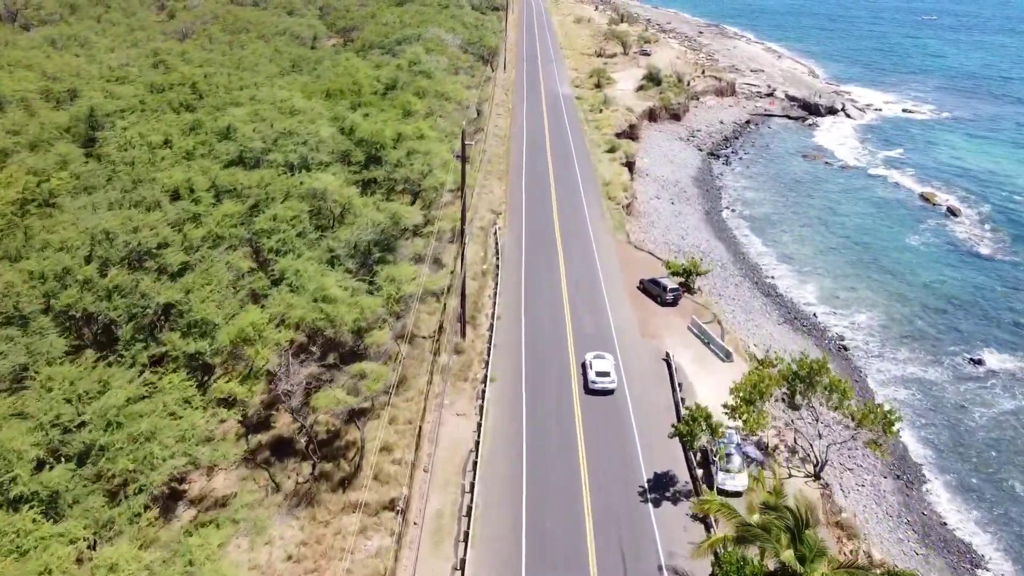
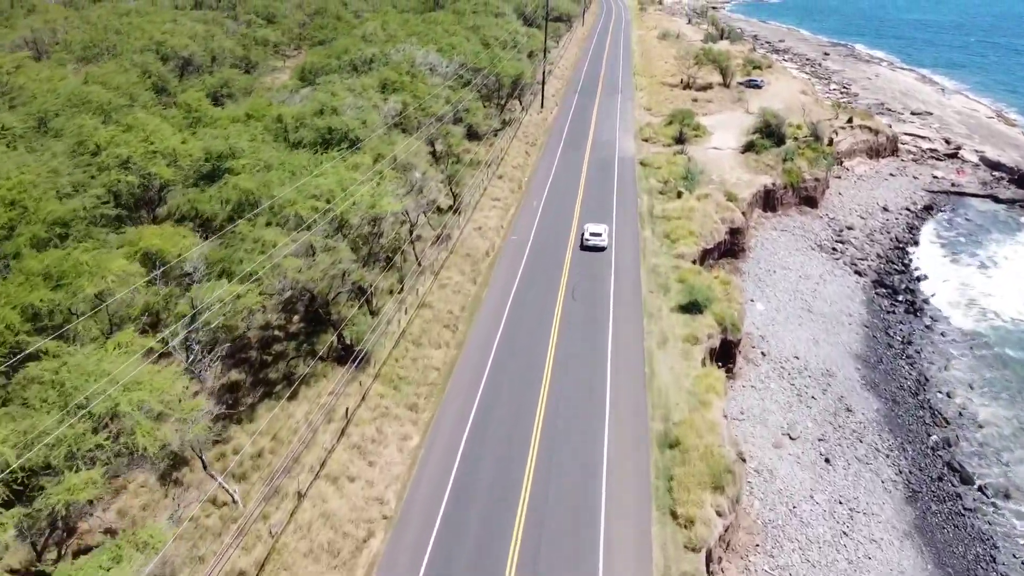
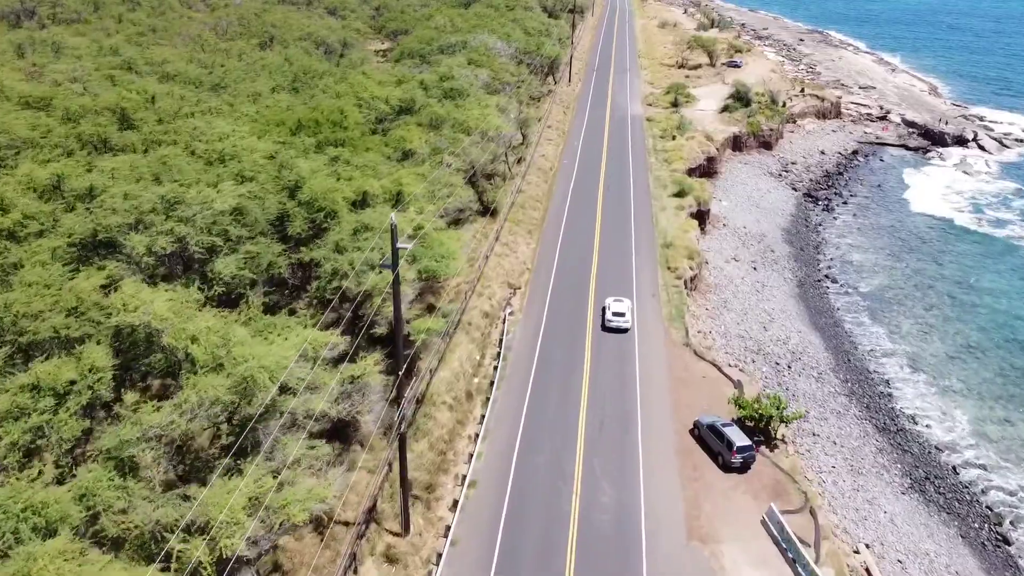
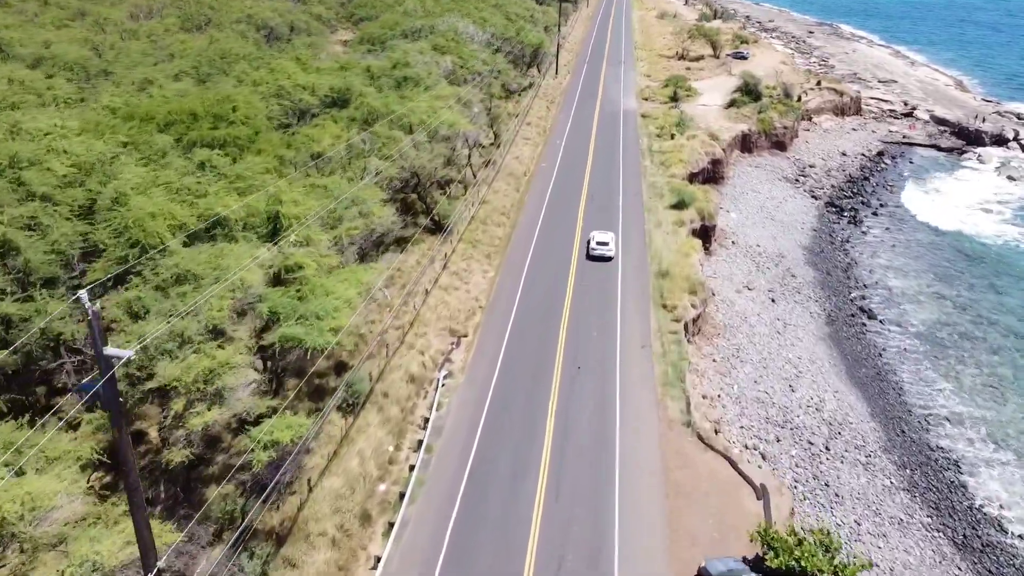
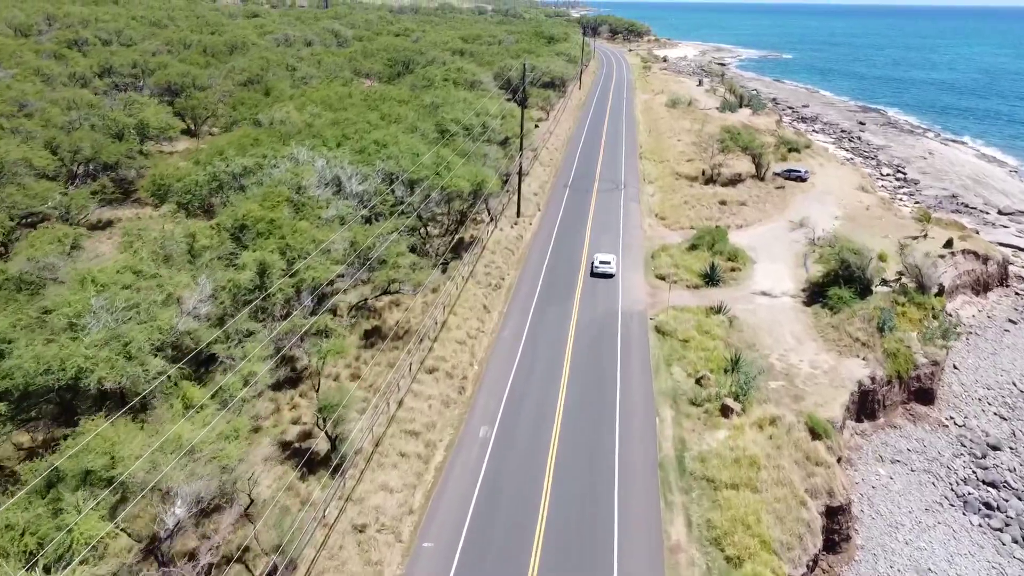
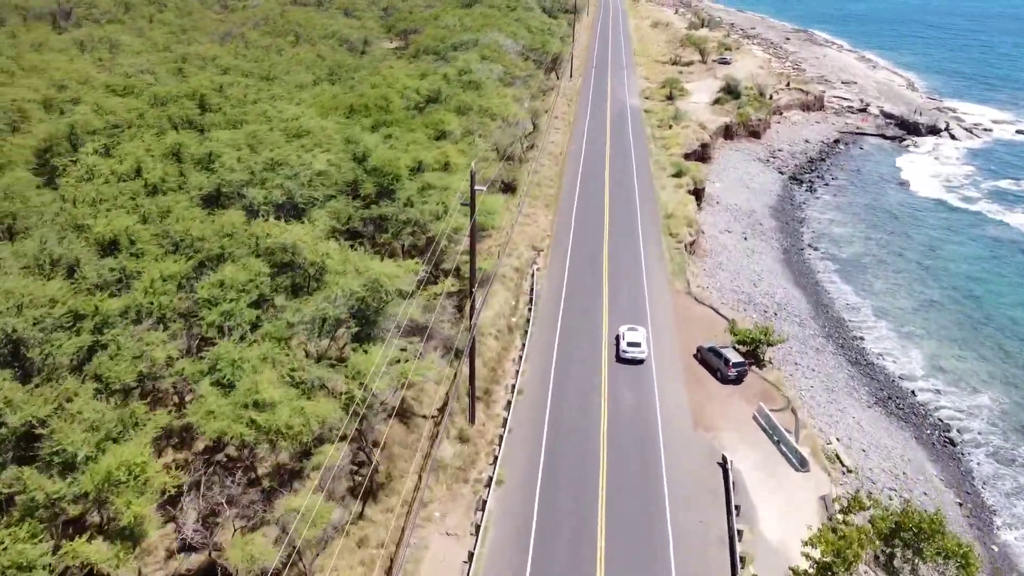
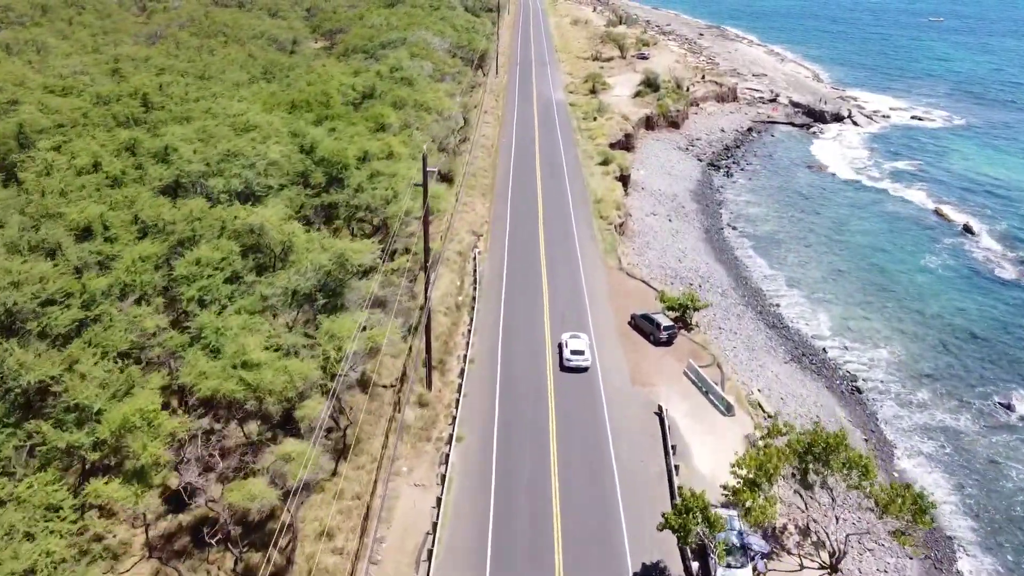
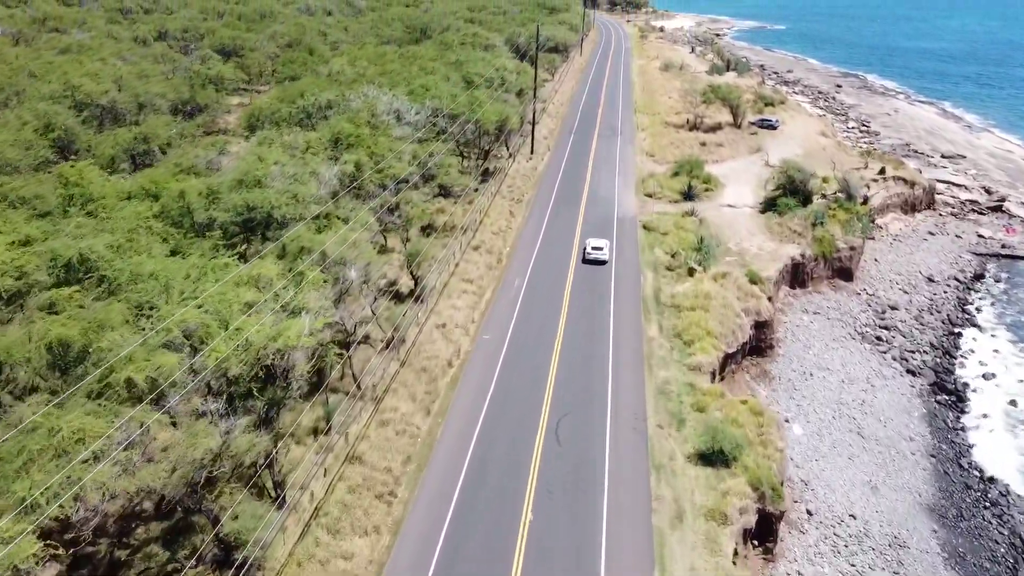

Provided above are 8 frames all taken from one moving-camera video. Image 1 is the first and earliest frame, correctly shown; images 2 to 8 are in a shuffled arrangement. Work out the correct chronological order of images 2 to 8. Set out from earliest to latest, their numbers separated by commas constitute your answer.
7, 6, 3, 4, 2, 8, 5
